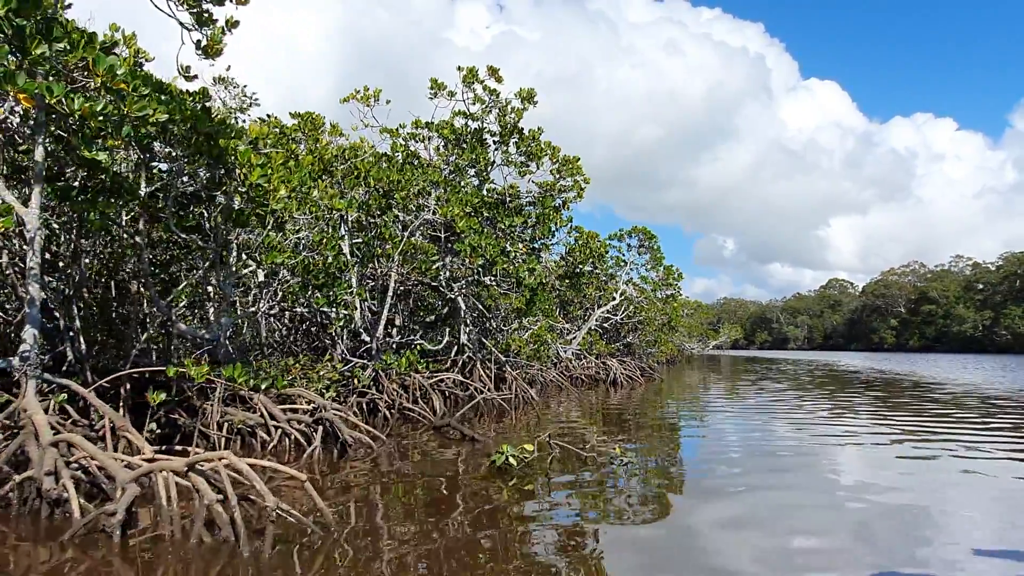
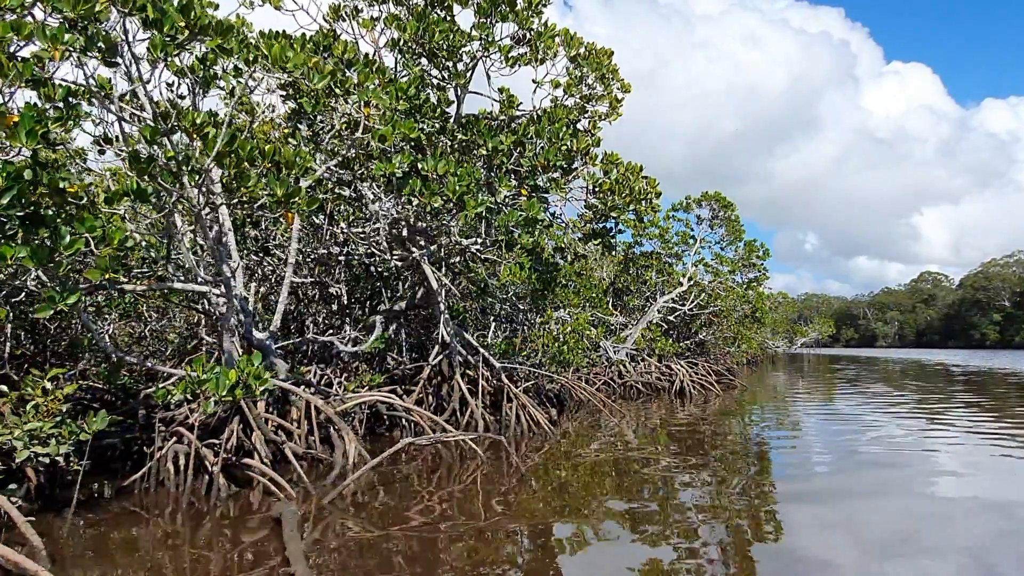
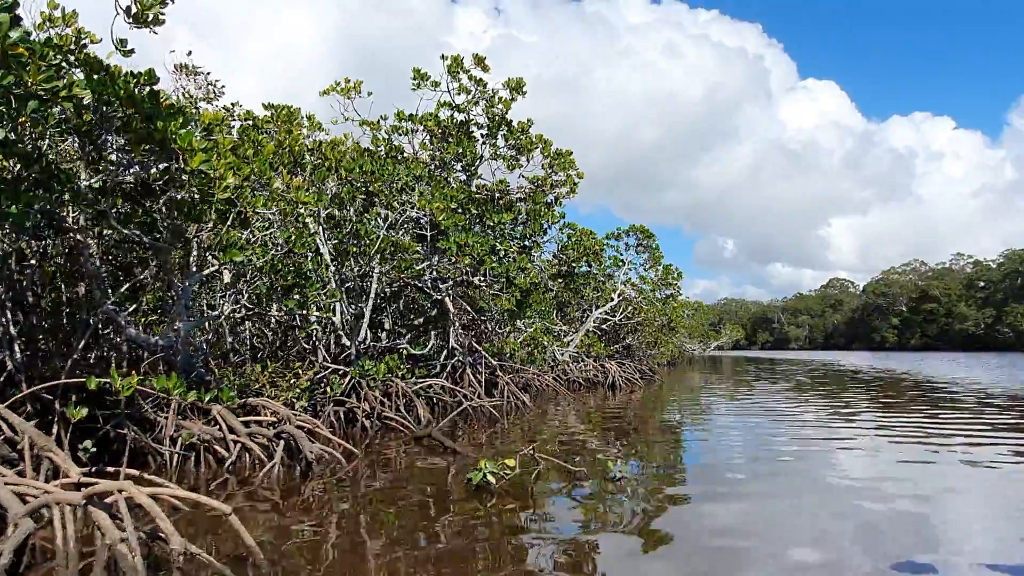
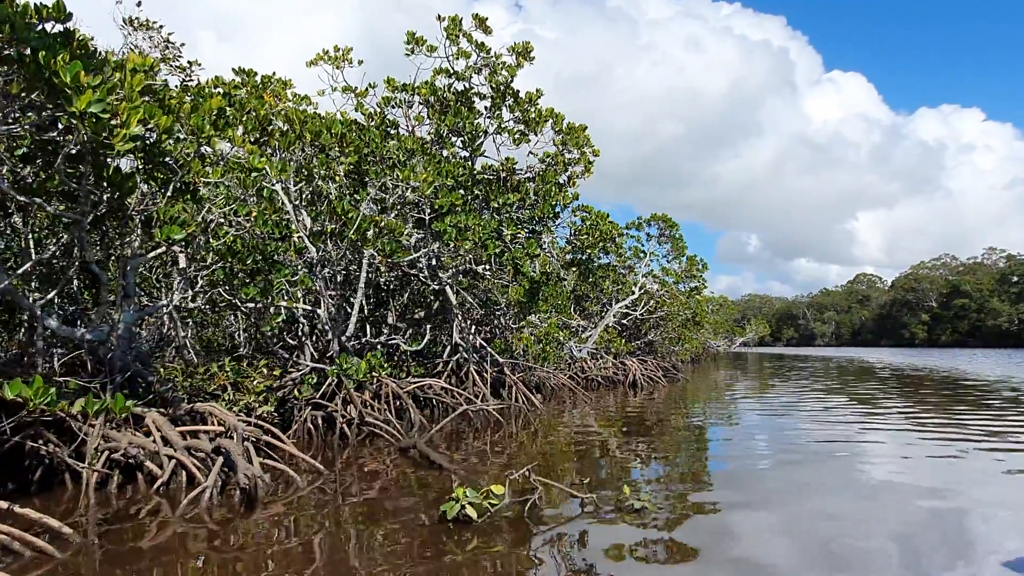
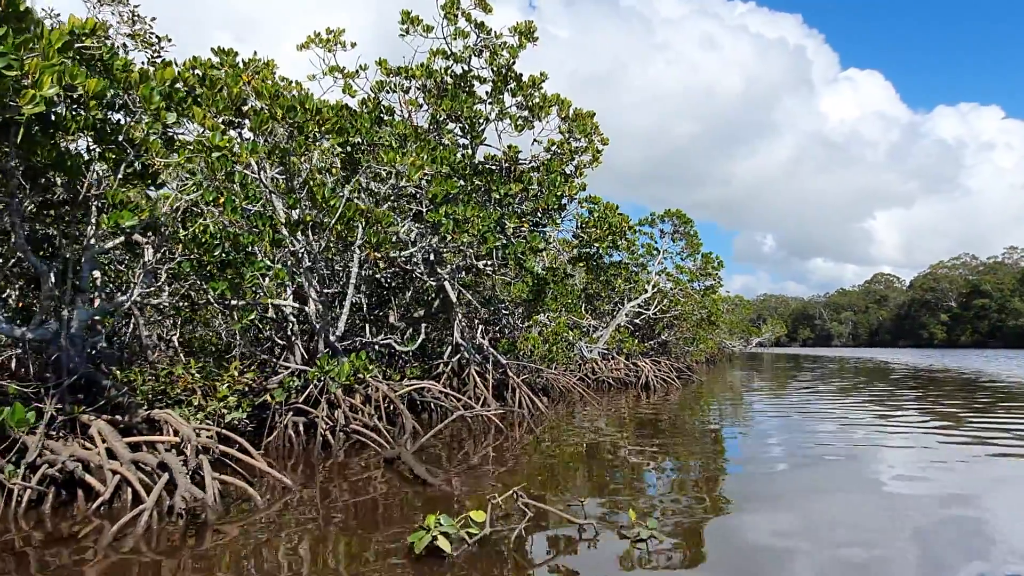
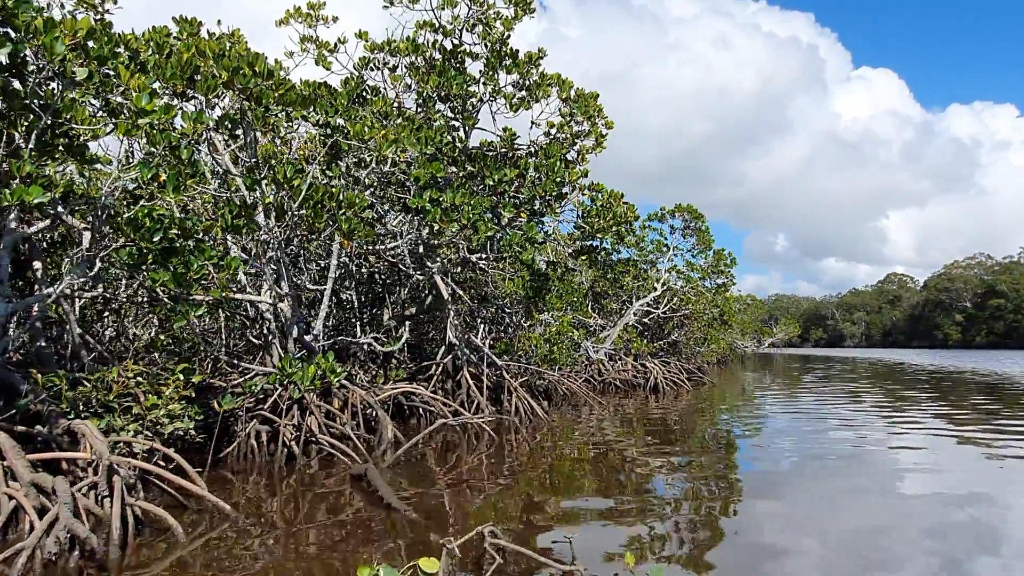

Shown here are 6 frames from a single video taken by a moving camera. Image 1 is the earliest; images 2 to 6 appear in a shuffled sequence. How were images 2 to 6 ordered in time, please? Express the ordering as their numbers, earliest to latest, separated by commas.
3, 4, 5, 6, 2
